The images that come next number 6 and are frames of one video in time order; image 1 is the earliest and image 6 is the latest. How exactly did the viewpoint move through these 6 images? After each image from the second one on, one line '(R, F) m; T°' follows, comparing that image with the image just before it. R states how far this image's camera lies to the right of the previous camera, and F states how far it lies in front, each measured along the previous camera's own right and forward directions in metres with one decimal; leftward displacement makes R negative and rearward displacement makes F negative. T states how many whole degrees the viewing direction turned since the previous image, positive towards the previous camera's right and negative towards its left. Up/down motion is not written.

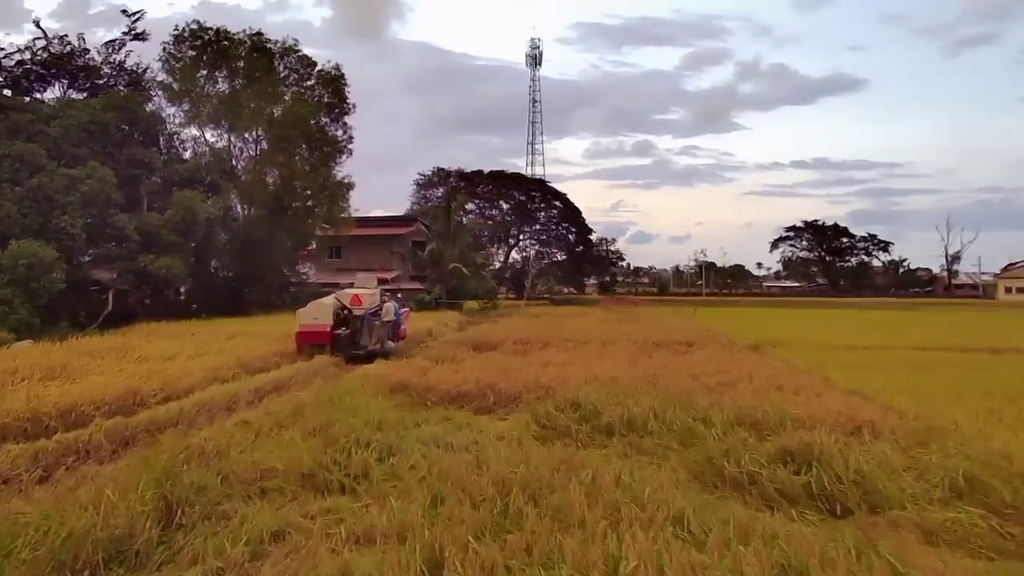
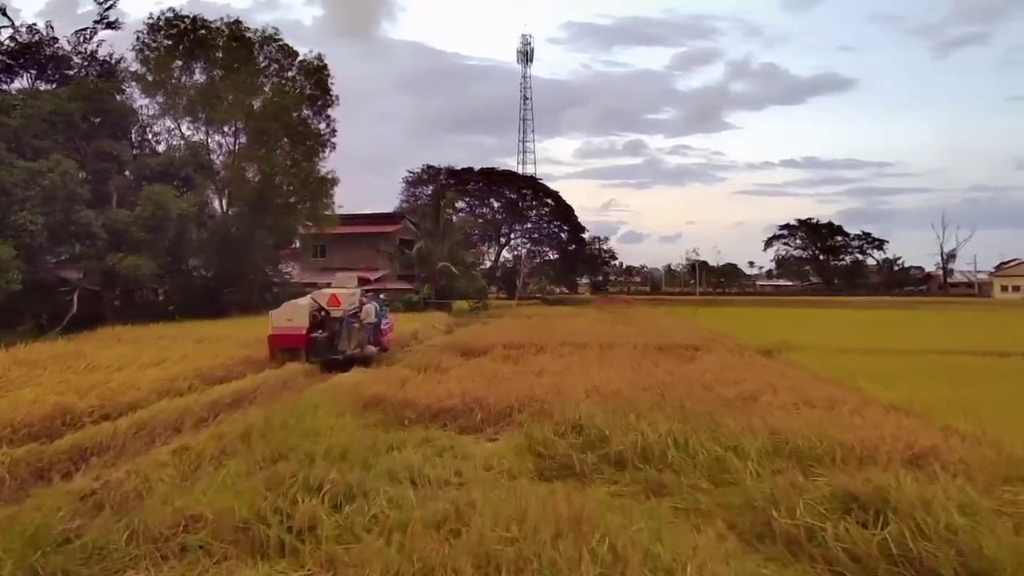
(0.0, +1.0) m; +1°
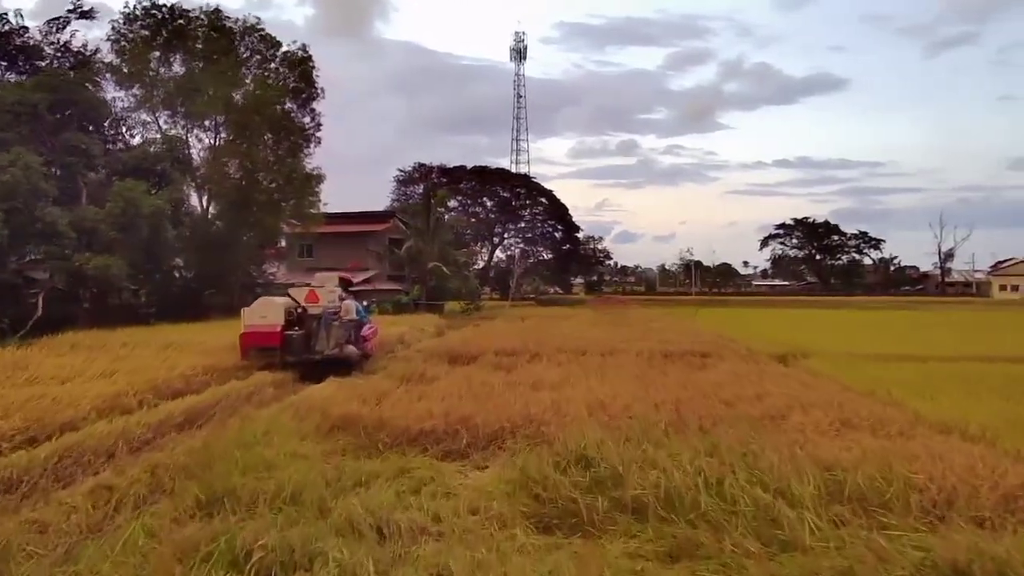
(0.0, +0.9) m; 0°
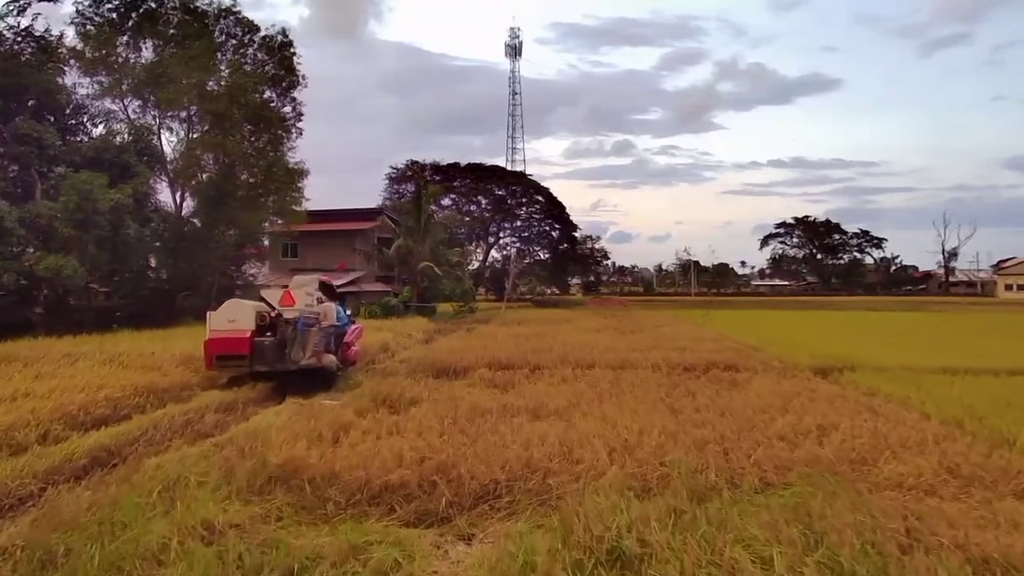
(0.0, +1.5) m; 0°
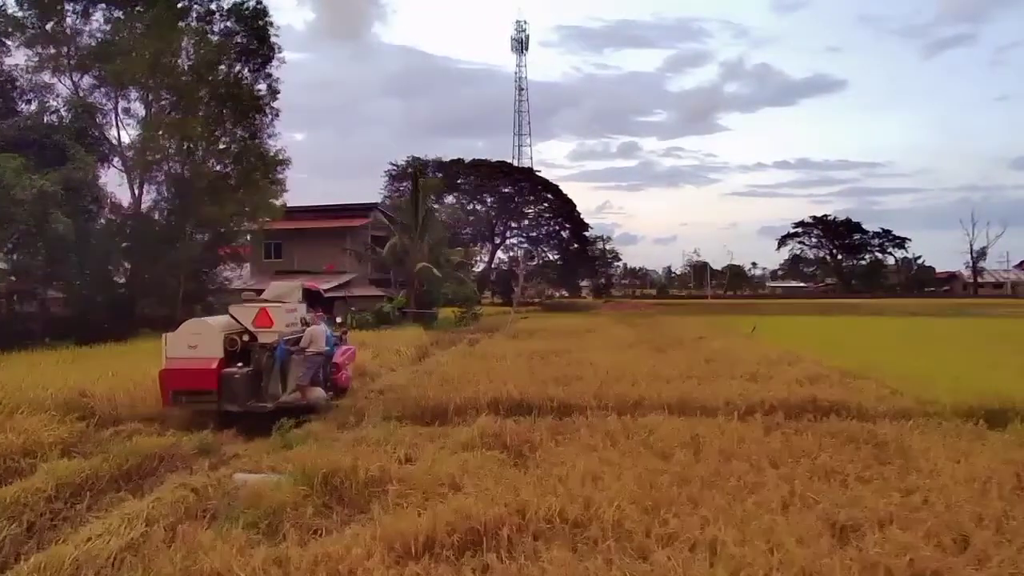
(-0.1, +2.8) m; 0°
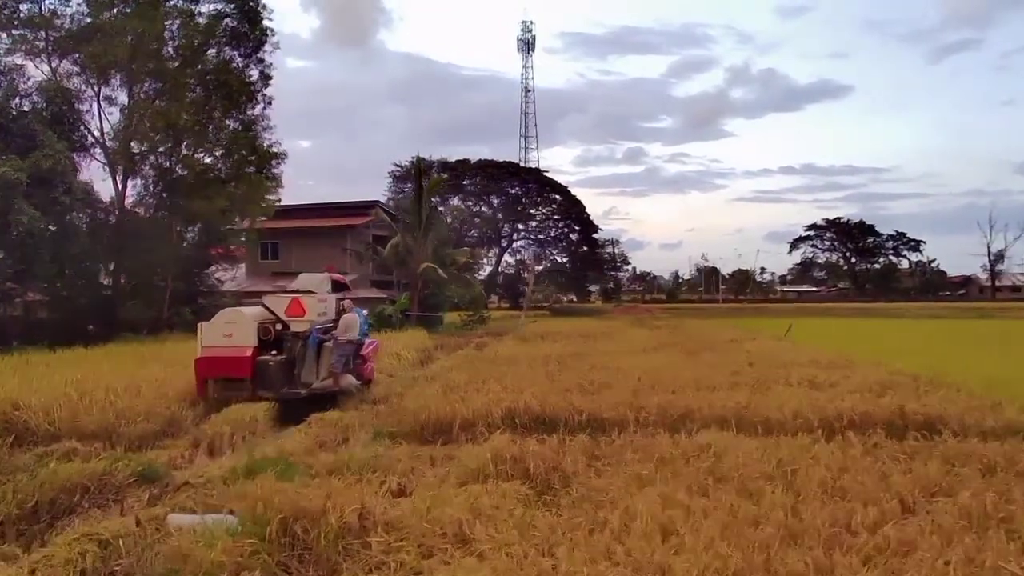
(-0.1, +1.3) m; 0°
